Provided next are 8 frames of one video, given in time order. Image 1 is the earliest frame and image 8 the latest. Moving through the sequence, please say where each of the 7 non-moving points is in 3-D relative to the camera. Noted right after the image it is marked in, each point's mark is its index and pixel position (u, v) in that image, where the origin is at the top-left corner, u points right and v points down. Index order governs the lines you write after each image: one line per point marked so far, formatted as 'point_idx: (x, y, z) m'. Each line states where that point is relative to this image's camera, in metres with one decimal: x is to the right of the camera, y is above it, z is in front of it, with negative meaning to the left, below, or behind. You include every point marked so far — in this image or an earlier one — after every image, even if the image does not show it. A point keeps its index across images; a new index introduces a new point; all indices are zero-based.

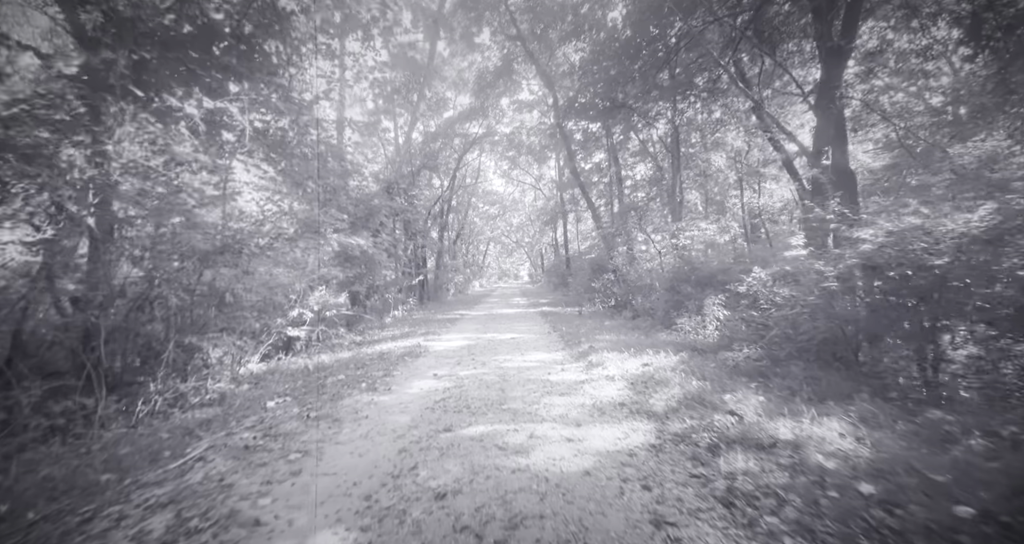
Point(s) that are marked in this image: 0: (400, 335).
0: (-2.9, -1.6, +11.0) m
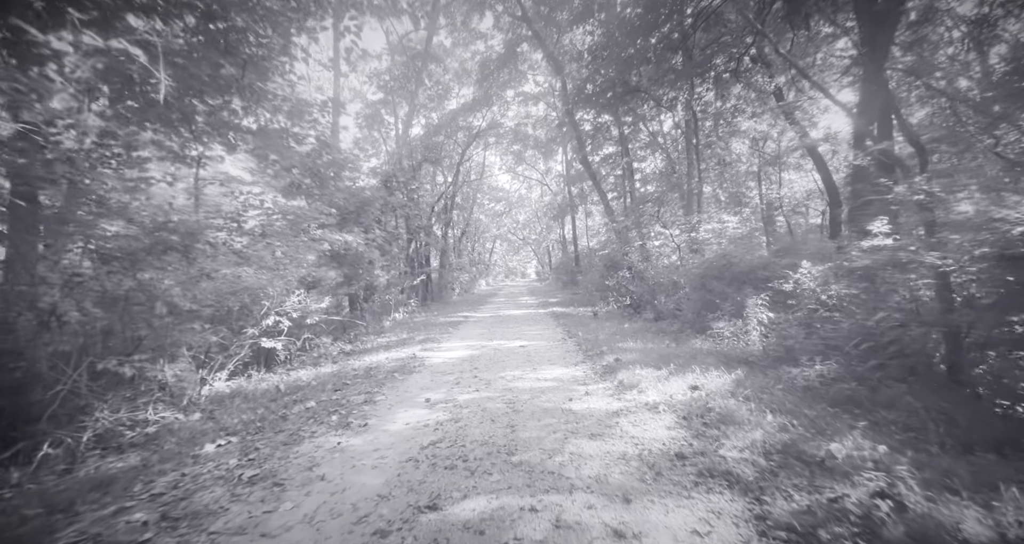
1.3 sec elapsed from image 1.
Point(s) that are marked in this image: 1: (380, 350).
0: (-2.6, -1.6, +9.8) m
1: (-2.7, -1.7, +9.0) m
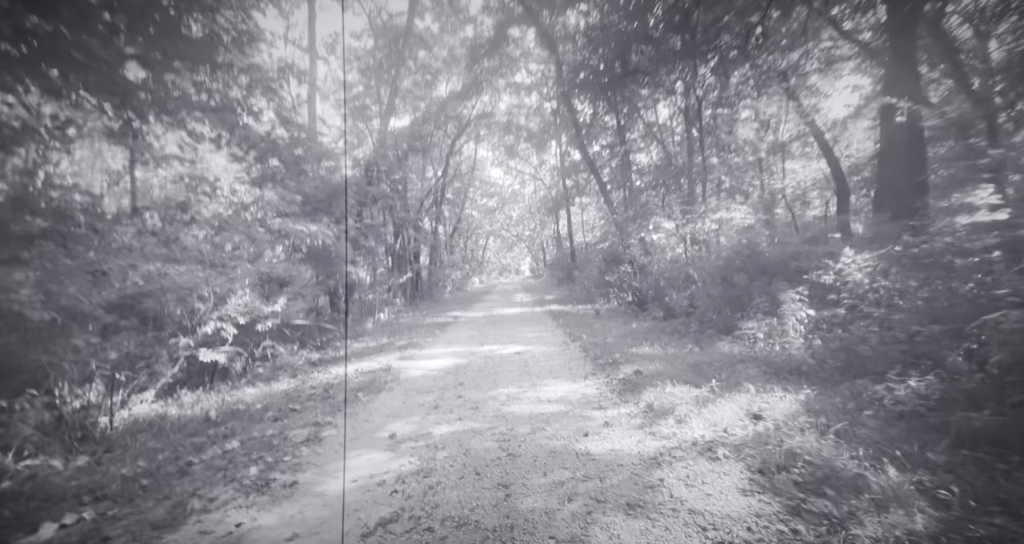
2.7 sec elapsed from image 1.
0: (-2.8, -1.6, +8.6) m
1: (-2.8, -1.6, +7.7) m
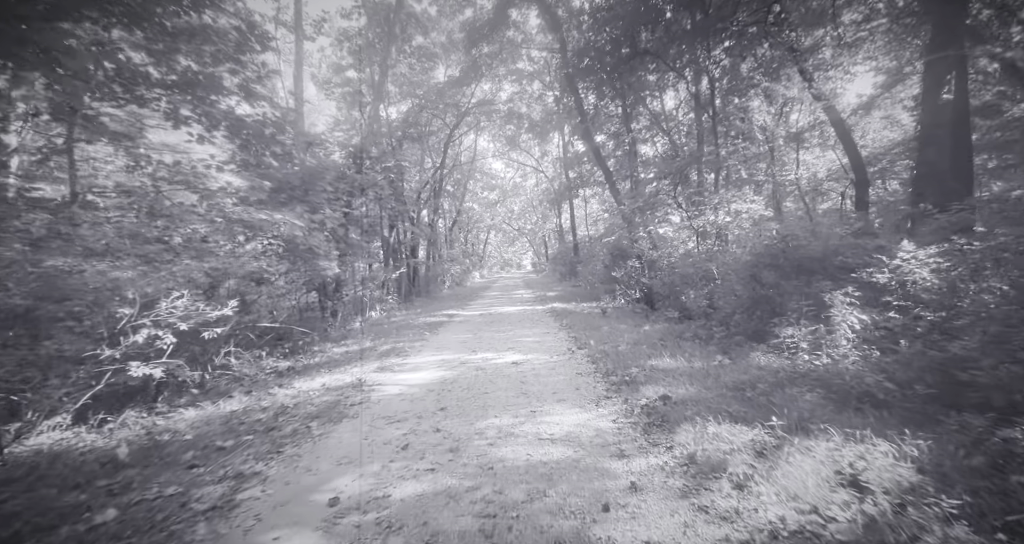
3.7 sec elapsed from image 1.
0: (-2.8, -1.5, +7.6) m
1: (-2.9, -1.5, +6.7) m
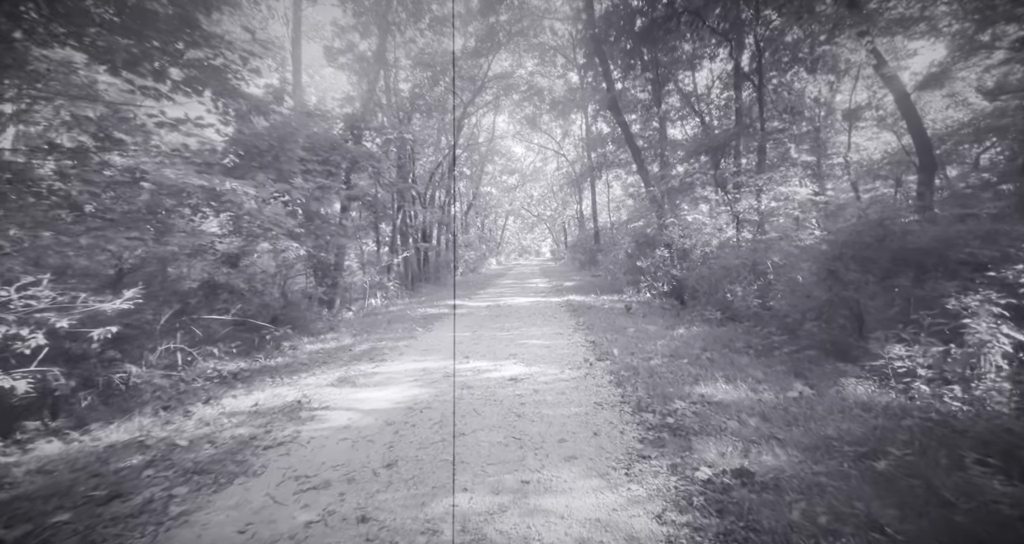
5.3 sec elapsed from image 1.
0: (-2.8, -1.2, +6.3) m
1: (-2.8, -1.3, +5.4) m
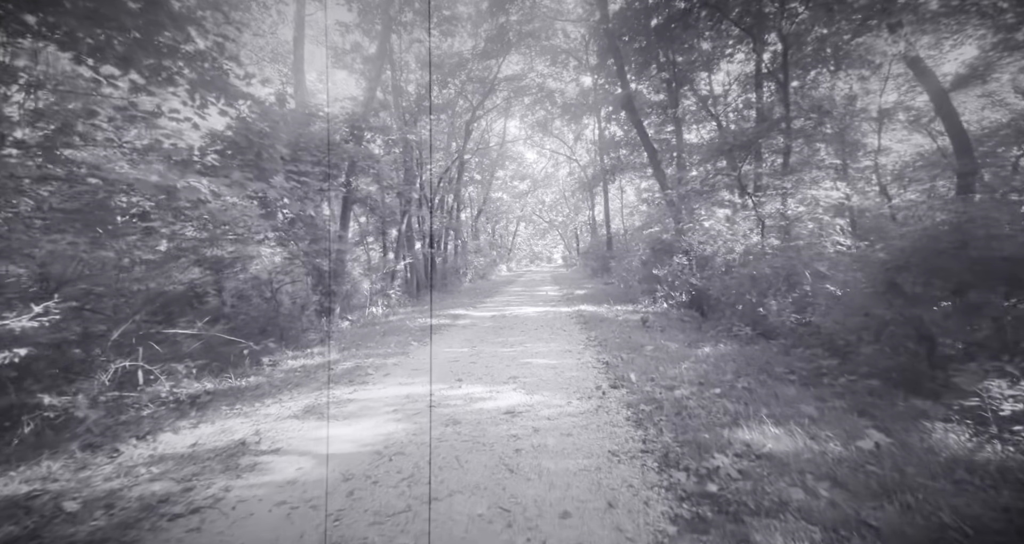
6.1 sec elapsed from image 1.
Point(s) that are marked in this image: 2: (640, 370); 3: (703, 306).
0: (-2.8, -1.4, +5.5) m
1: (-2.9, -1.4, +4.7) m
2: (+1.6, -1.2, +5.4) m
3: (+4.4, -0.7, +9.8) m
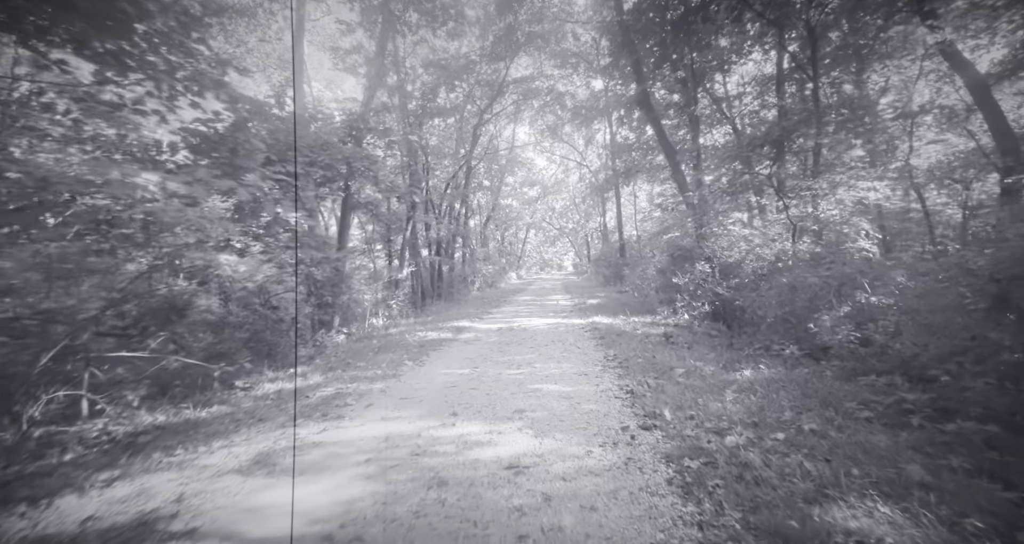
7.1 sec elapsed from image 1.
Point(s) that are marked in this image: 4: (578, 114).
0: (-2.7, -1.5, +4.7) m
1: (-2.8, -1.5, +3.8) m
2: (+1.7, -1.3, +4.5) m
3: (+4.5, -0.9, +8.8) m
4: (+2.9, +7.0, +18.8) m
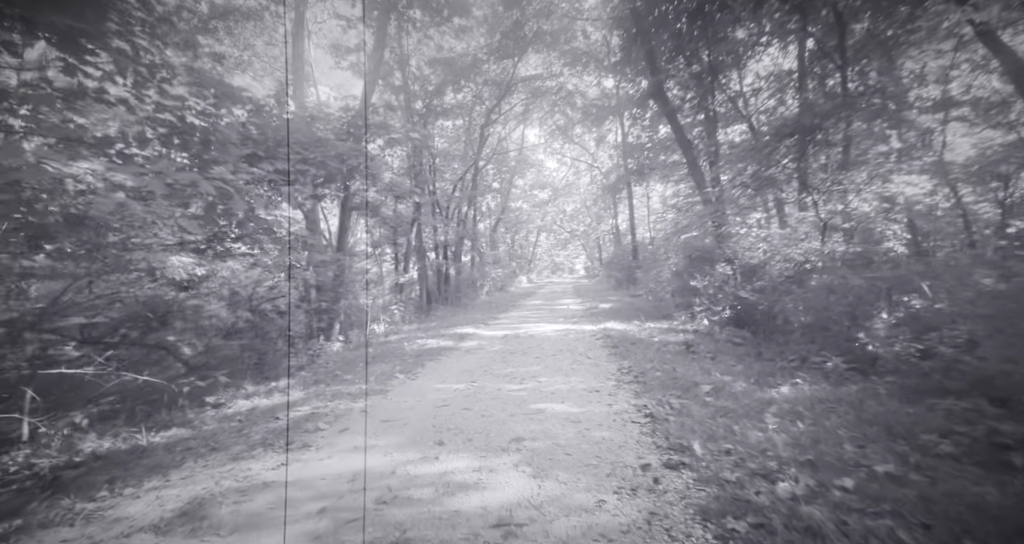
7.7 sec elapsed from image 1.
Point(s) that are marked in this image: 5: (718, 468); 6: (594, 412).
0: (-2.7, -1.5, +4.1) m
1: (-2.8, -1.5, +3.2) m
2: (+1.7, -1.3, +3.7) m
3: (+4.6, -1.0, +7.9) m
4: (+3.2, +6.9, +18.1) m
5: (+1.5, -1.4, +3.4) m
6: (+0.8, -1.4, +4.4) m
